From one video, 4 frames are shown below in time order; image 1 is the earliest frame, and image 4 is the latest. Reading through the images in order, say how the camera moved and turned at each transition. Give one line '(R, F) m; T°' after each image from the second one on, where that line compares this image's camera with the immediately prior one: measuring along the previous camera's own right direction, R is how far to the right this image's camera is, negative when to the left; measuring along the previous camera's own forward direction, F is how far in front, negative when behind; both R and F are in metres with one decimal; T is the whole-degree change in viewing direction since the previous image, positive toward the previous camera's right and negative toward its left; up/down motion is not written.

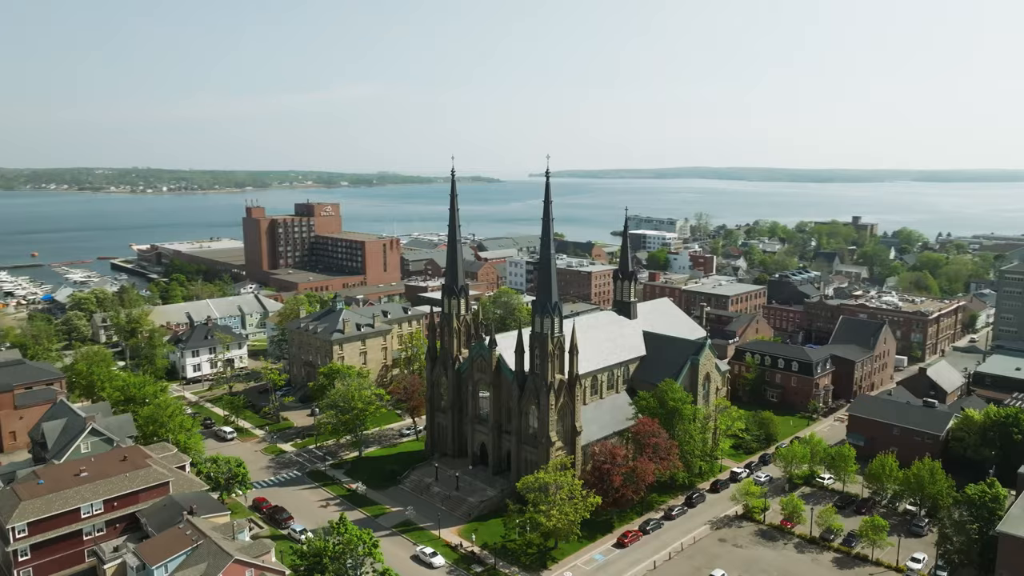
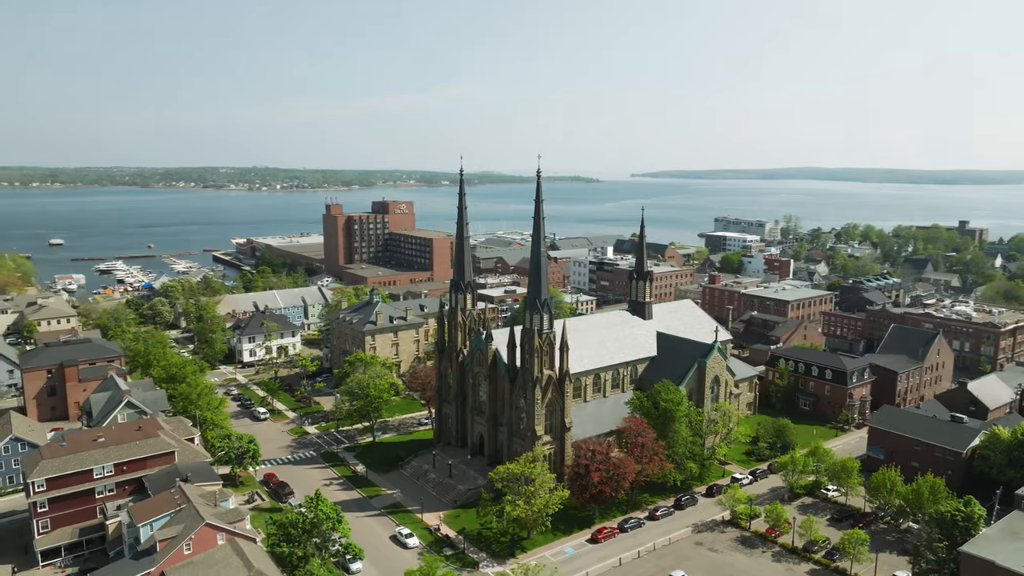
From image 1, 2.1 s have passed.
(+6.4, -0.6) m; -8°
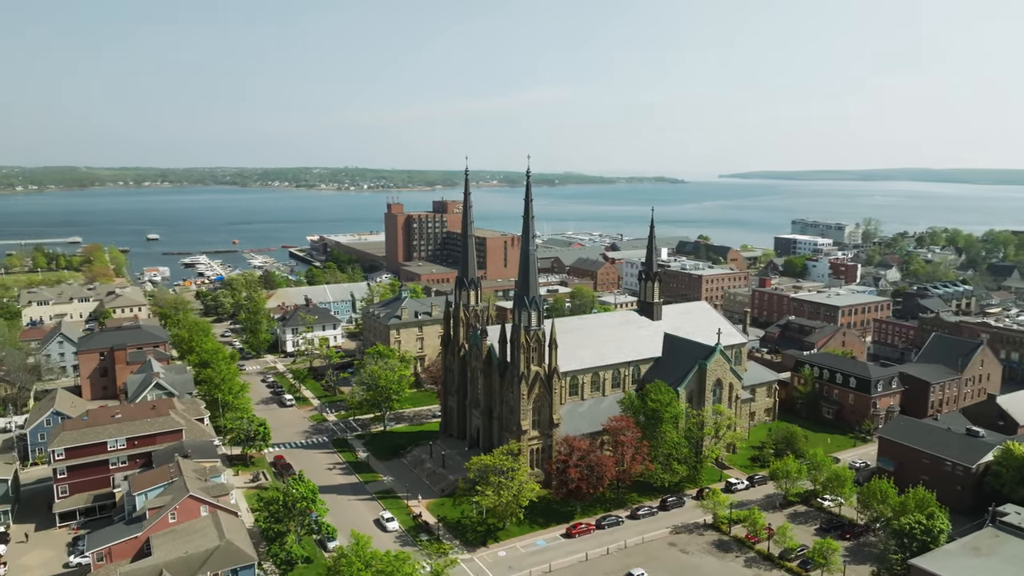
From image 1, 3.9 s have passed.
(+5.7, -0.6) m; -7°
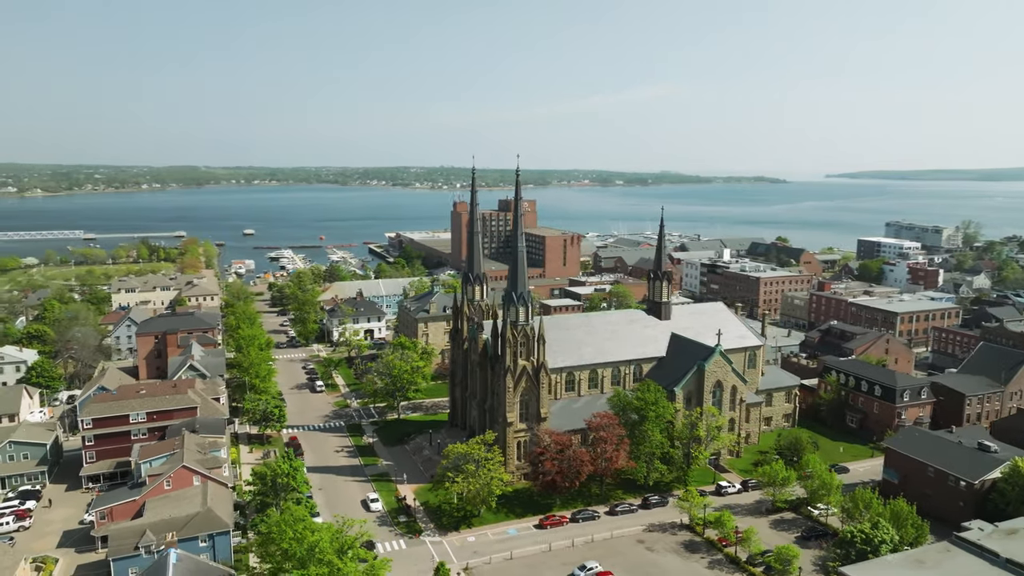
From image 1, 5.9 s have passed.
(+6.4, -0.7) m; -7°
